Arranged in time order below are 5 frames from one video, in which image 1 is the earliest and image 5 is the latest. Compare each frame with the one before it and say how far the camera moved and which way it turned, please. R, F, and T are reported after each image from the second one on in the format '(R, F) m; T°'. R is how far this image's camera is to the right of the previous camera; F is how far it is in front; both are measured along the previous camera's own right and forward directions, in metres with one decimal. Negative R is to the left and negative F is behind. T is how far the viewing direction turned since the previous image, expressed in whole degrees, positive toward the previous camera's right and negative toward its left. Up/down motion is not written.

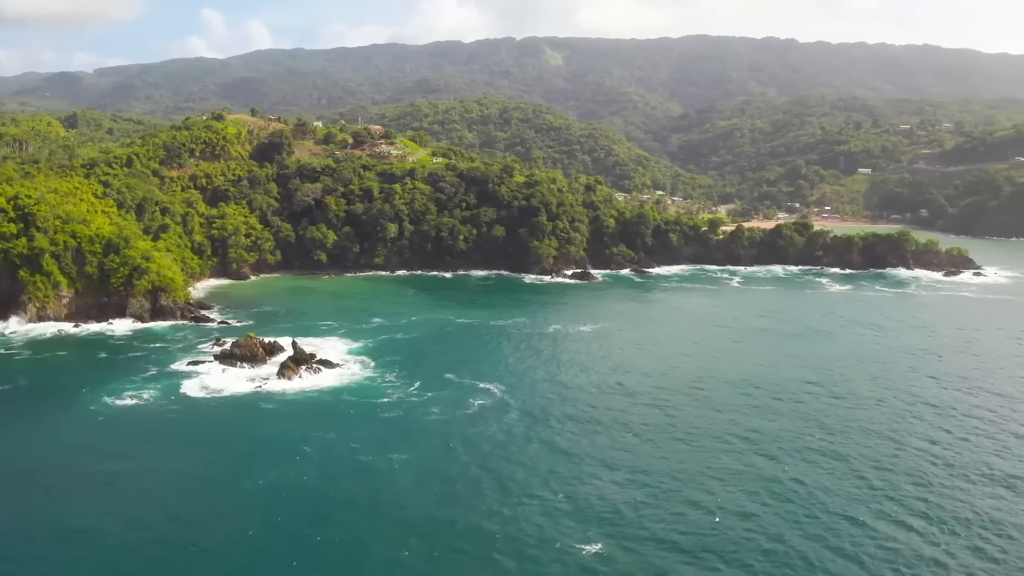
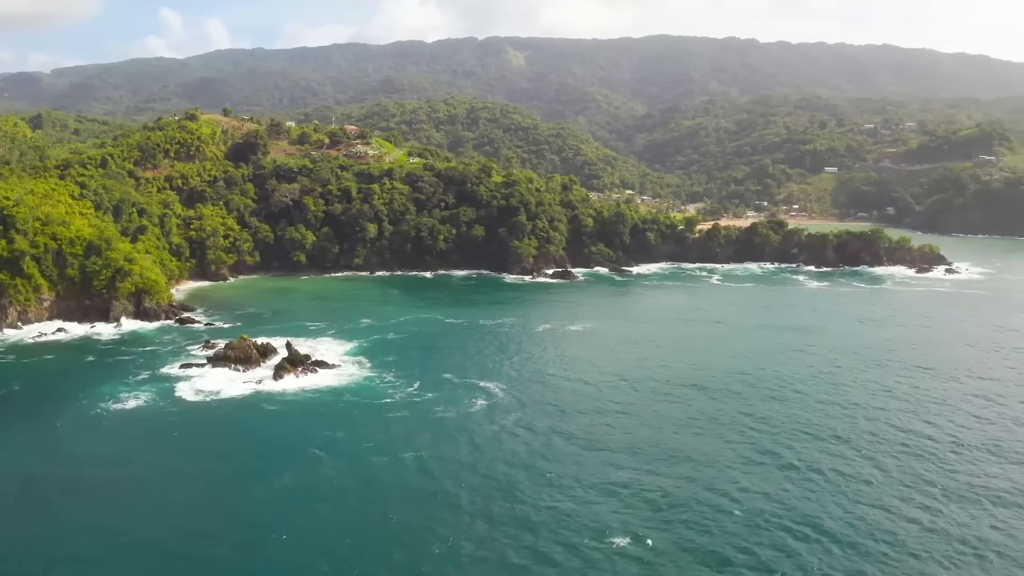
(-1.2, +0.1) m; +2°
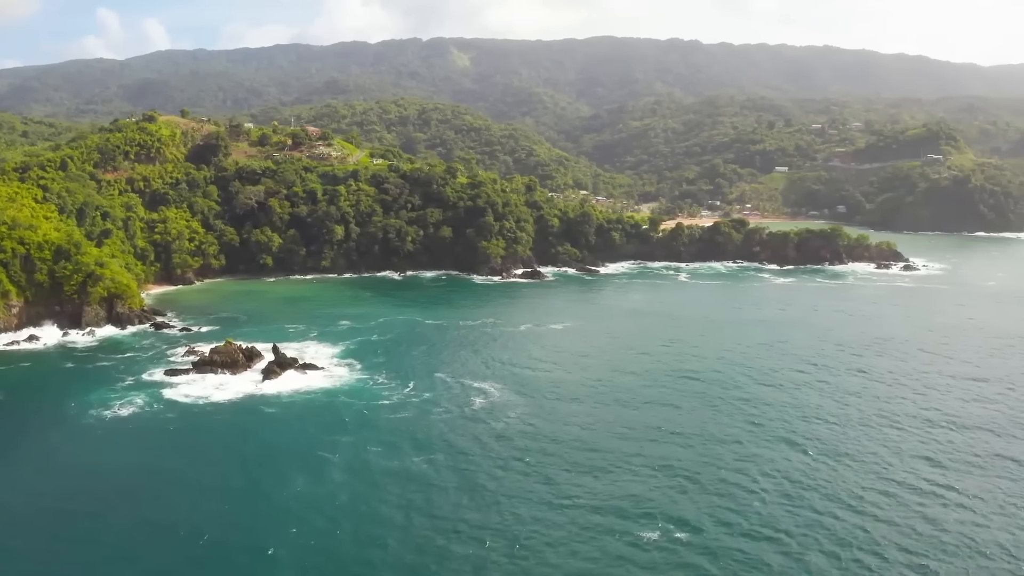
(-1.6, -0.1) m; +3°
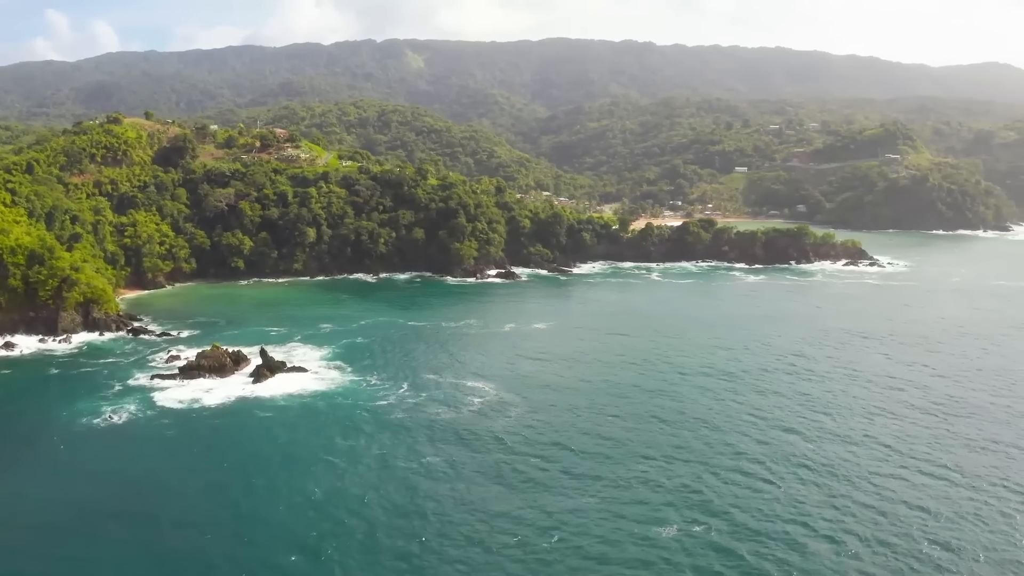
(-1.2, -0.3) m; +2°
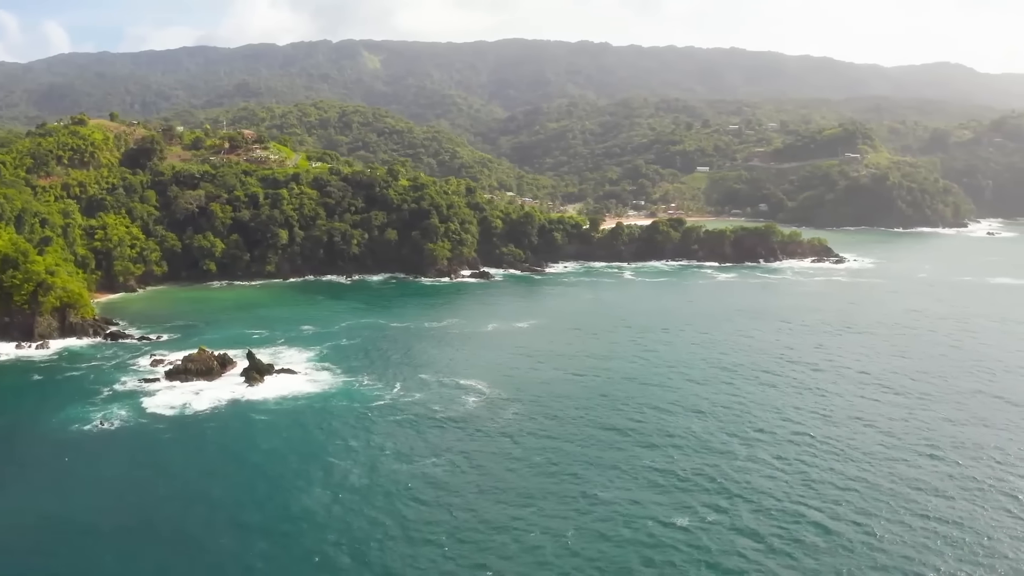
(-1.0, -0.6) m; +2°
